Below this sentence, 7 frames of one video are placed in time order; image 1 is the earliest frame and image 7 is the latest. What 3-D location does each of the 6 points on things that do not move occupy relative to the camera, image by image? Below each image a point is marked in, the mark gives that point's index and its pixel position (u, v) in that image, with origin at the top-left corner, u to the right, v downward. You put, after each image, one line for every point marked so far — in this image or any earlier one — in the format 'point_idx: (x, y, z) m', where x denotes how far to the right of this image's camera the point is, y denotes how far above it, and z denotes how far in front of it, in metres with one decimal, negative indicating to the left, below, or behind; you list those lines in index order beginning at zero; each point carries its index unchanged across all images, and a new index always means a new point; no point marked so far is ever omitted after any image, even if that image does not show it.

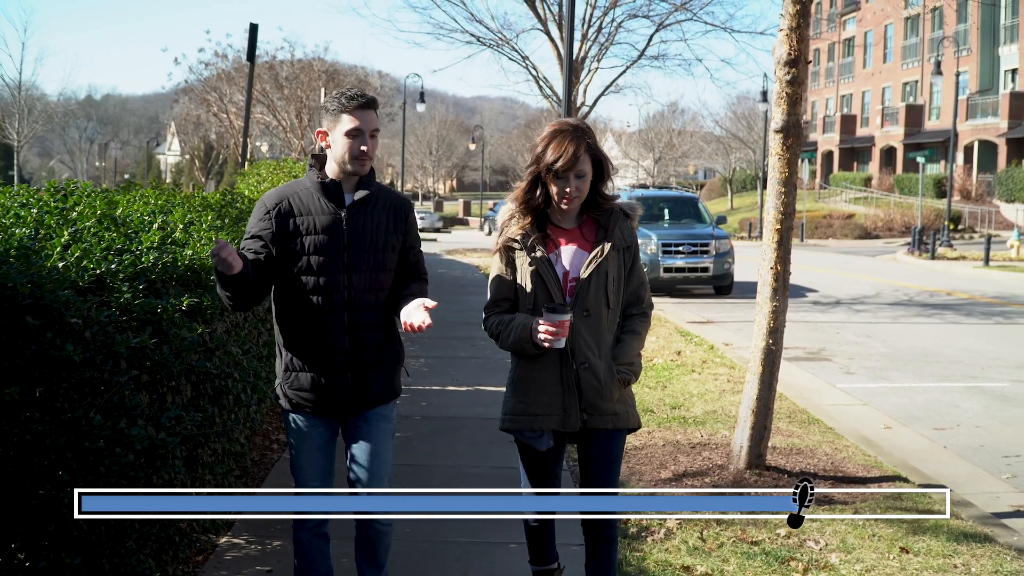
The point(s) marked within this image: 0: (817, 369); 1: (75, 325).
0: (+3.5, -0.9, +11.4) m
1: (-1.4, -0.1, +3.2) m
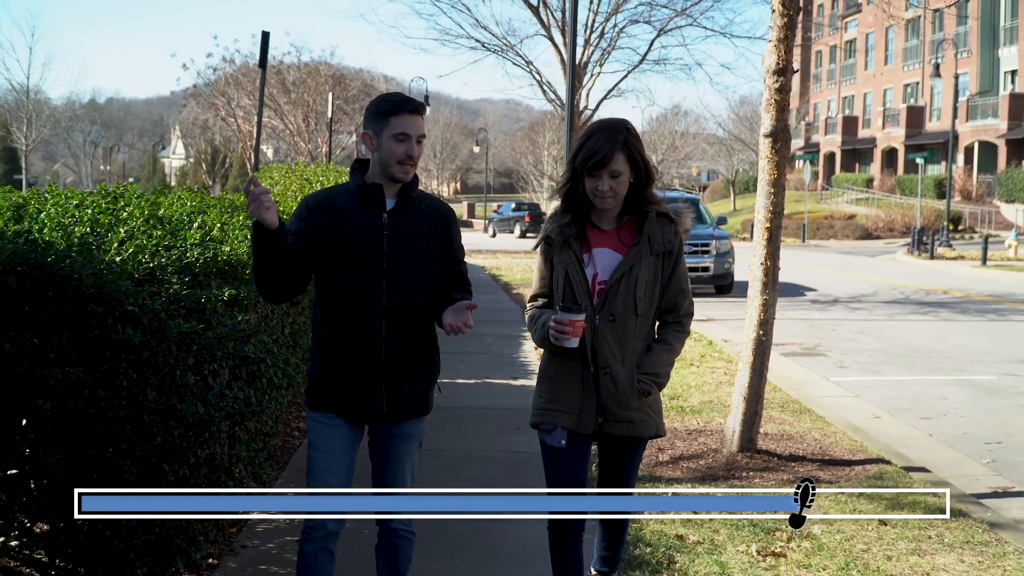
0: (+3.6, -0.9, +11.8) m
1: (-1.4, -0.1, +3.6) m
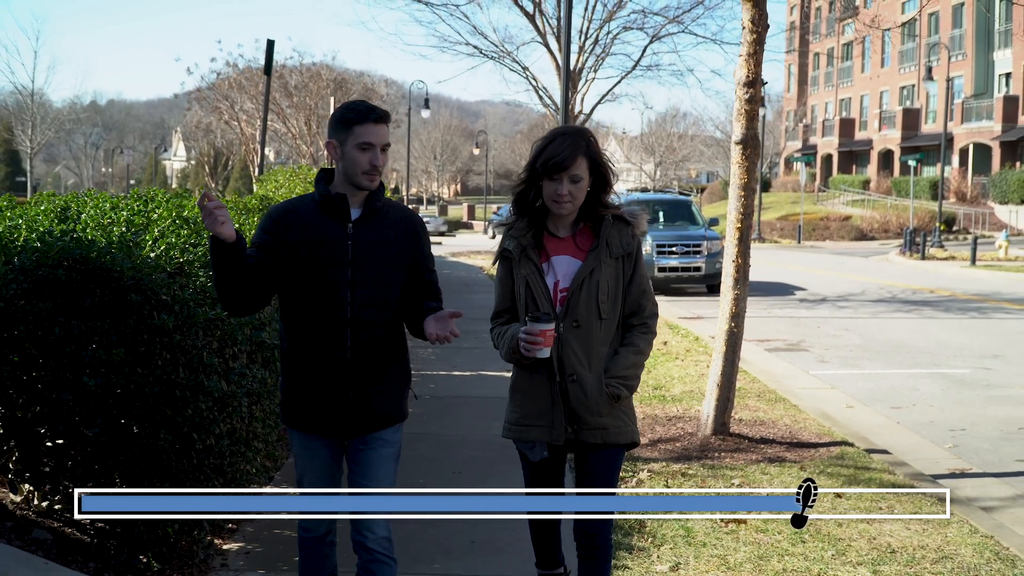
0: (+3.5, -0.9, +12.4) m
1: (-1.4, -0.1, +4.2) m
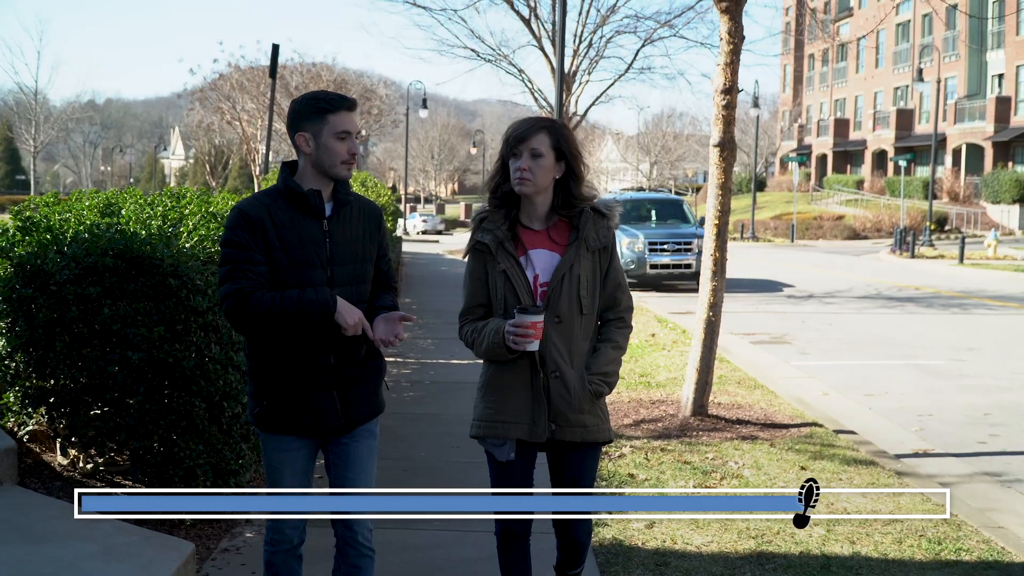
0: (+3.4, -0.8, +12.9) m
1: (-1.5, 0.0, +4.7) m
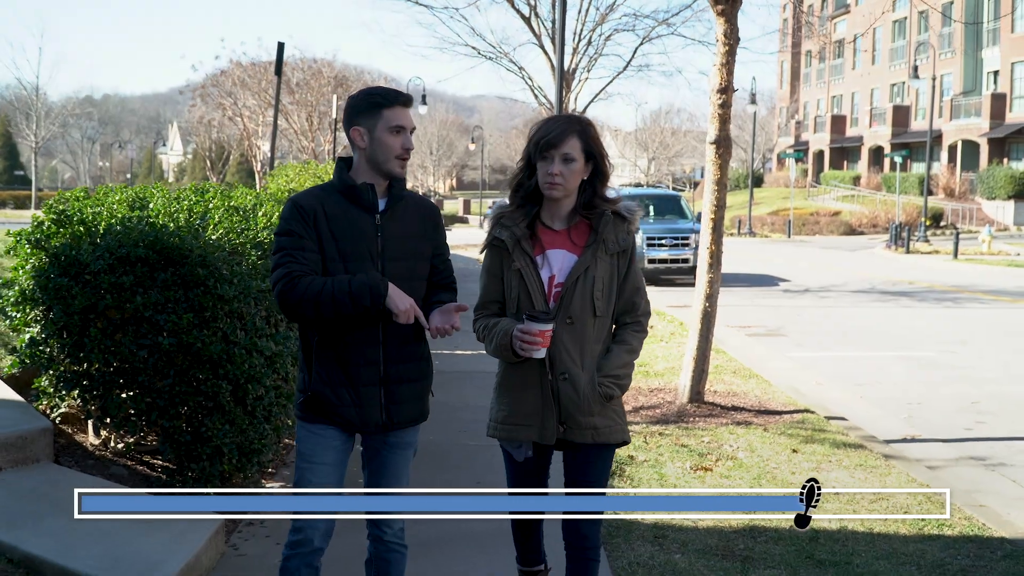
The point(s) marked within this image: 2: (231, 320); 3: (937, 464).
0: (+3.5, -0.7, +13.2) m
1: (-1.4, +0.1, +5.0) m
2: (-1.4, -0.2, +5.0) m
3: (+3.2, -1.3, +7.4) m
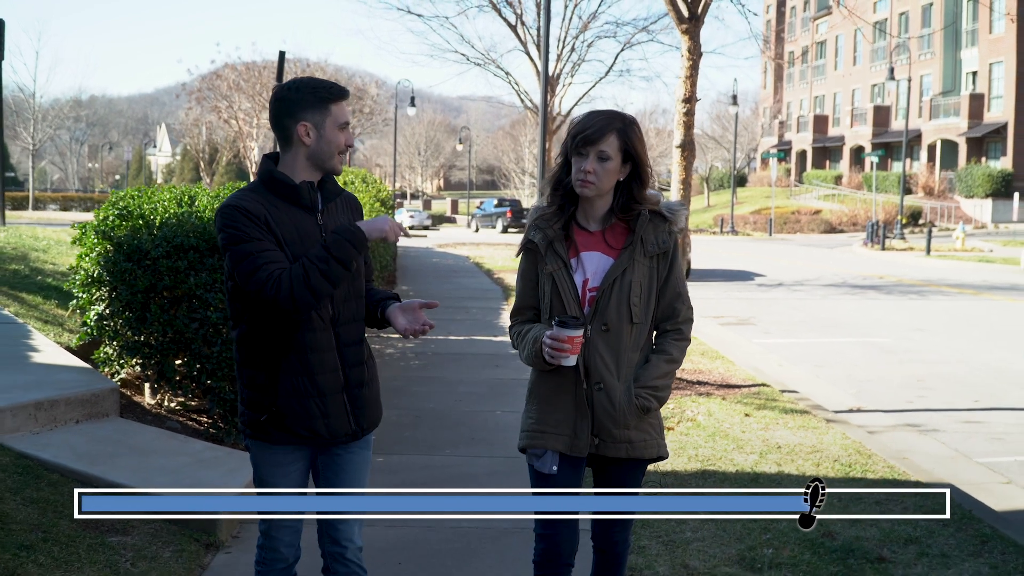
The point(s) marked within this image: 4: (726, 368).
0: (+3.3, -0.6, +14.2) m
1: (-1.5, +0.2, +6.0) m
2: (-1.5, -0.1, +6.0) m
3: (+3.1, -1.2, +8.4) m
4: (+2.2, -0.8, +9.9) m
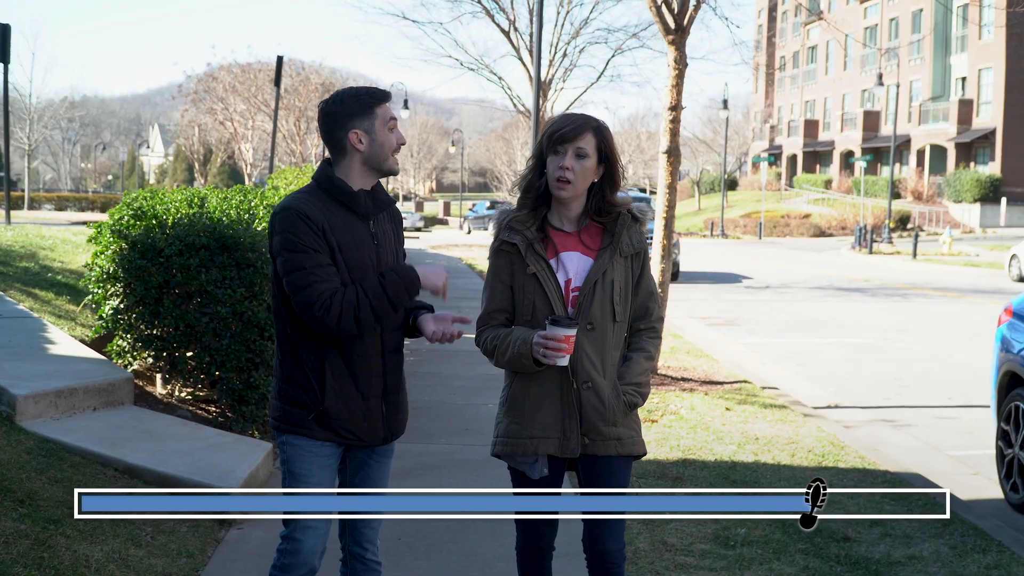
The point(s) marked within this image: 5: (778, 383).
0: (+3.2, -0.6, +14.6) m
1: (-1.6, +0.2, +6.3) m
2: (-1.5, 0.0, +6.3) m
3: (+3.0, -1.2, +8.8) m
4: (+2.1, -0.8, +10.3) m
5: (+2.8, -1.0, +10.4) m
